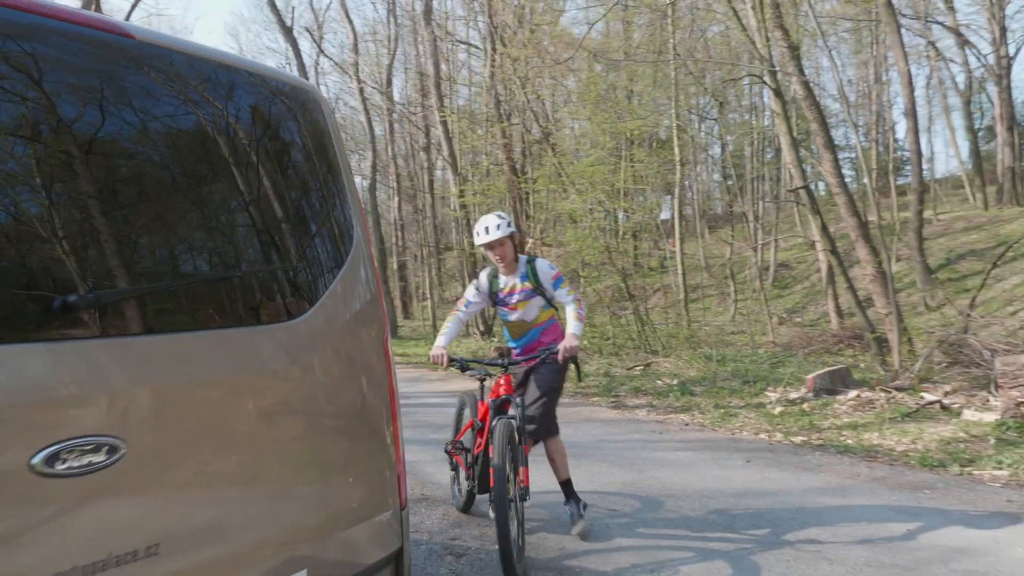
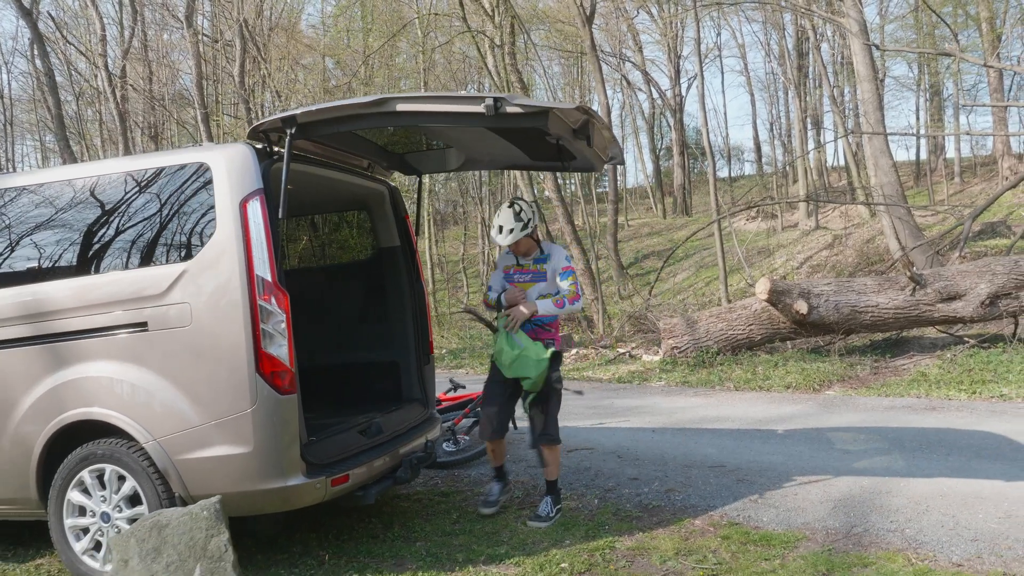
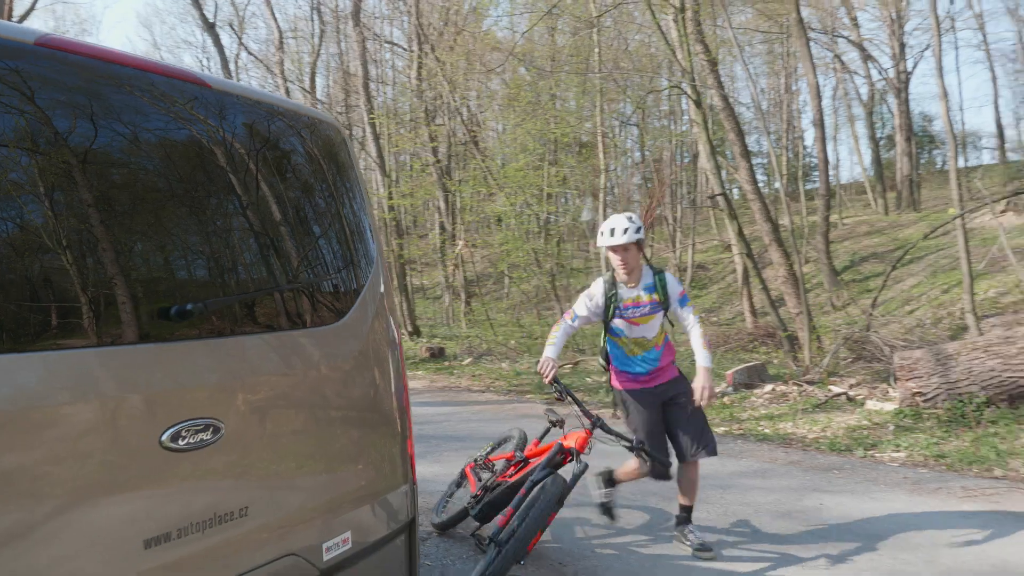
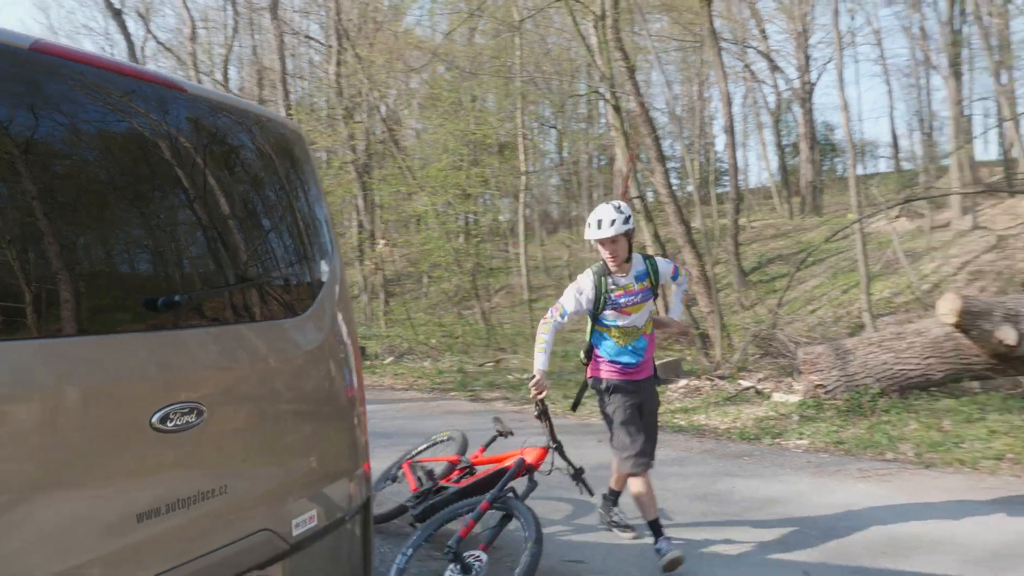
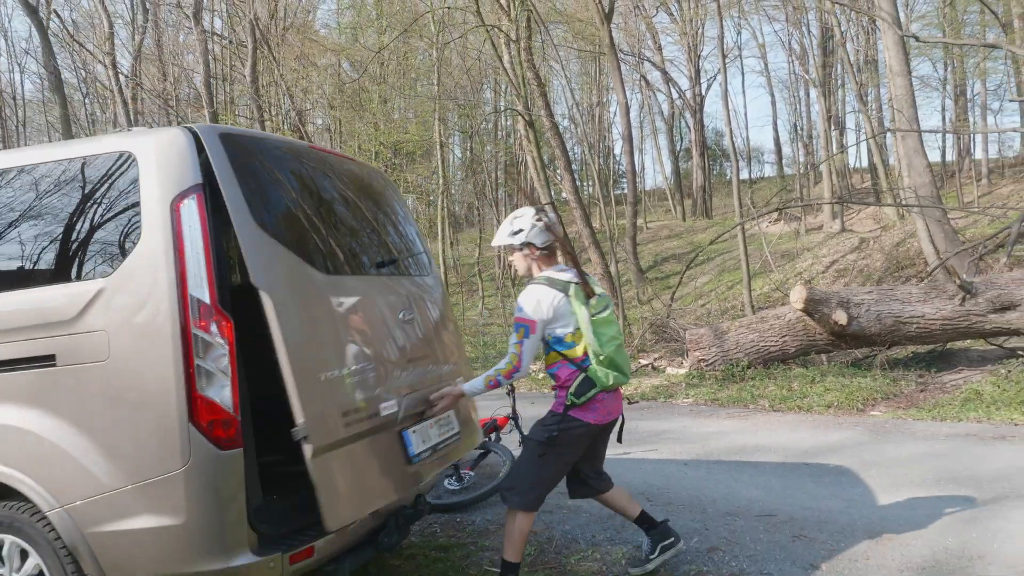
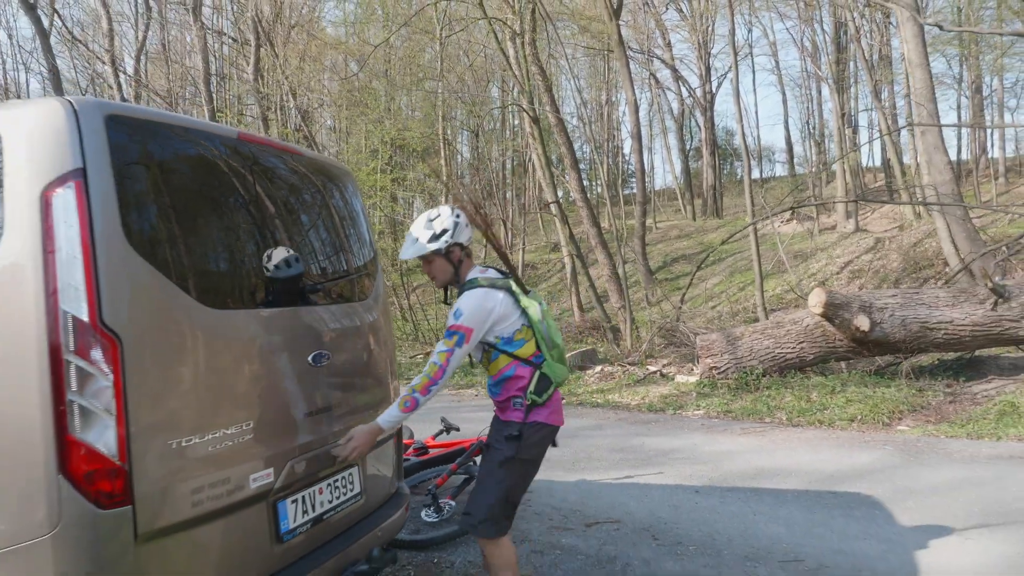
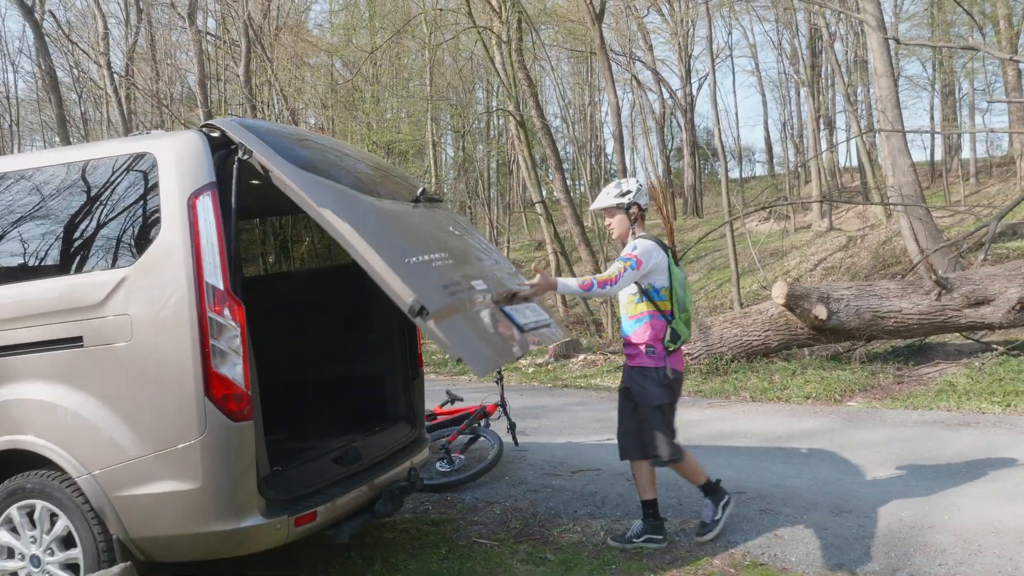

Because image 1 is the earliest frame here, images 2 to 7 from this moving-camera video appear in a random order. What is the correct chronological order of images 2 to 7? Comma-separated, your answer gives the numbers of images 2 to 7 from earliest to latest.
3, 4, 6, 5, 7, 2
